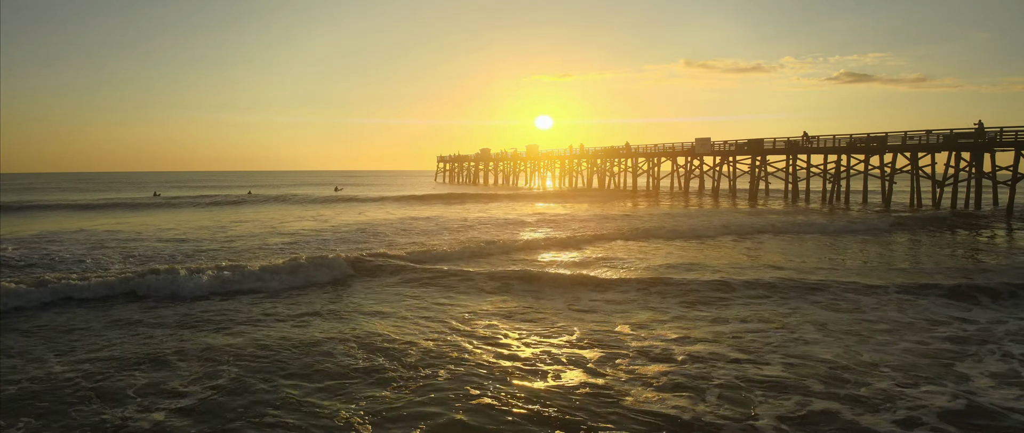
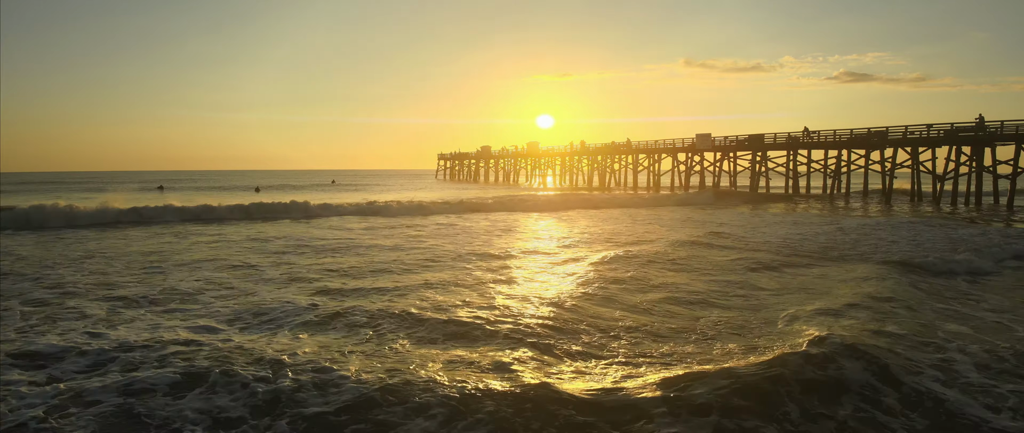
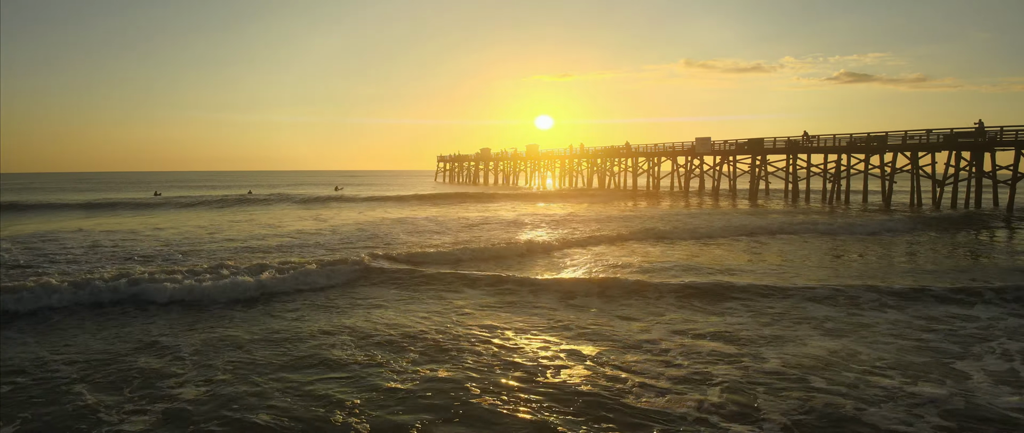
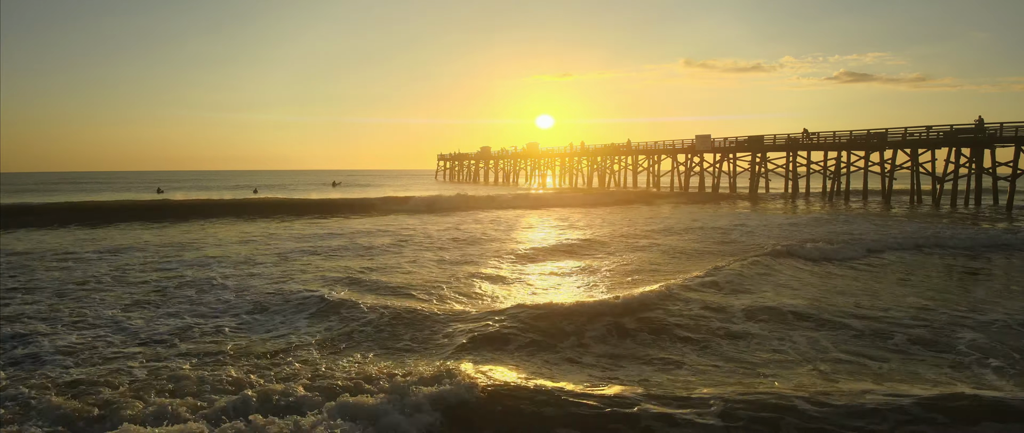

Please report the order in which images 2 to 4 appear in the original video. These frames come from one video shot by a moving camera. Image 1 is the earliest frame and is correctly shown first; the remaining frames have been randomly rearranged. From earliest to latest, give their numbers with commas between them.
3, 4, 2
